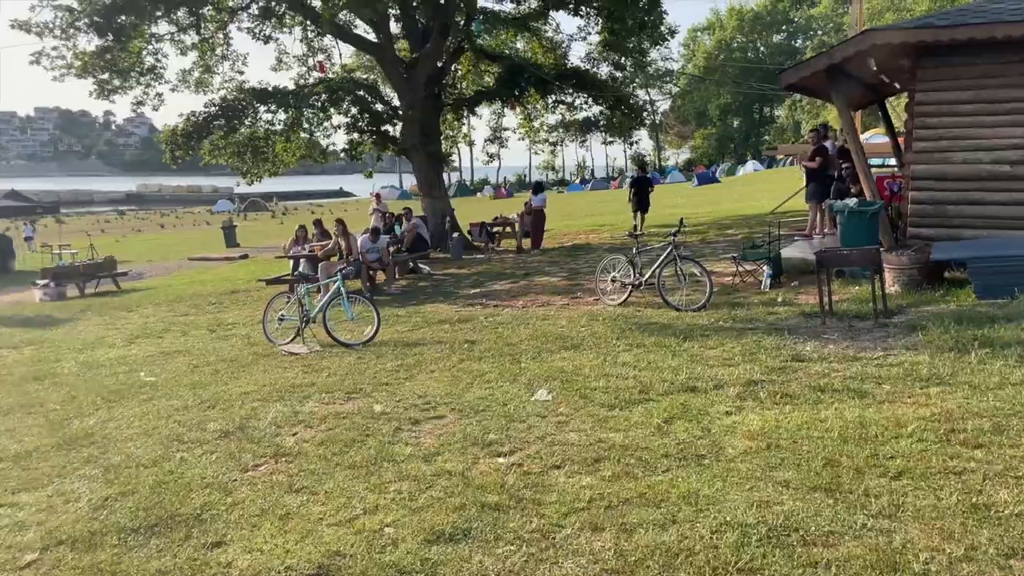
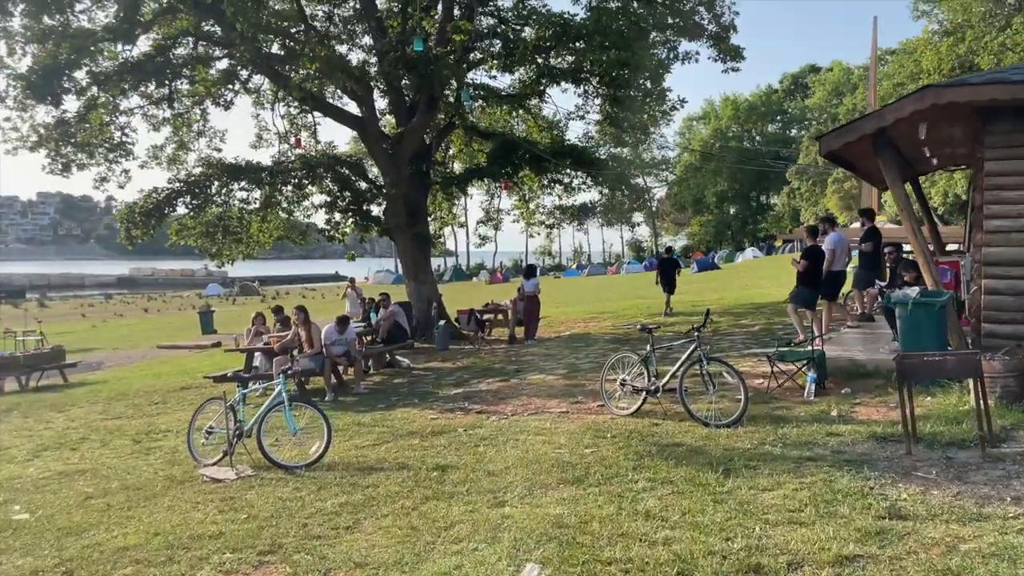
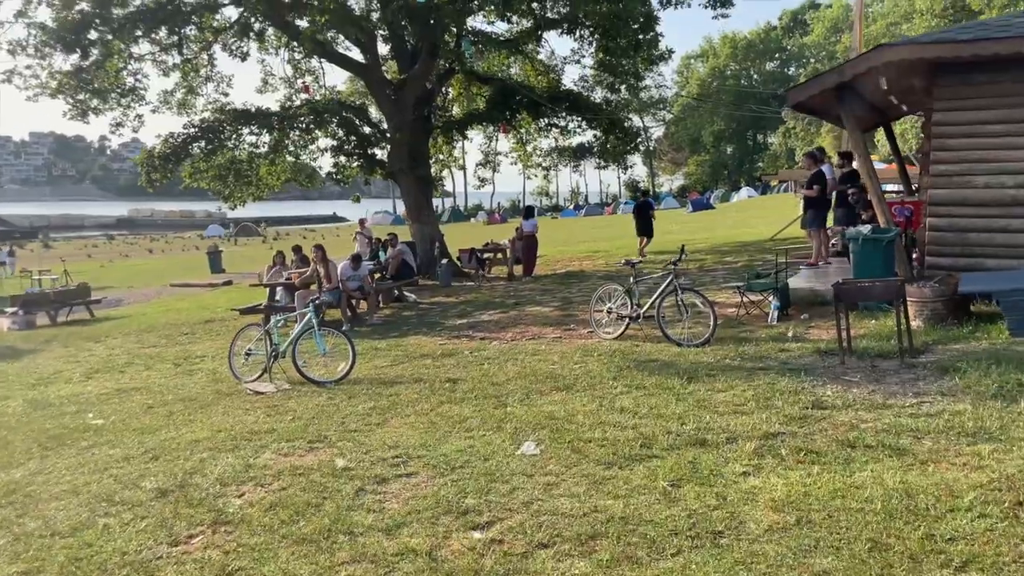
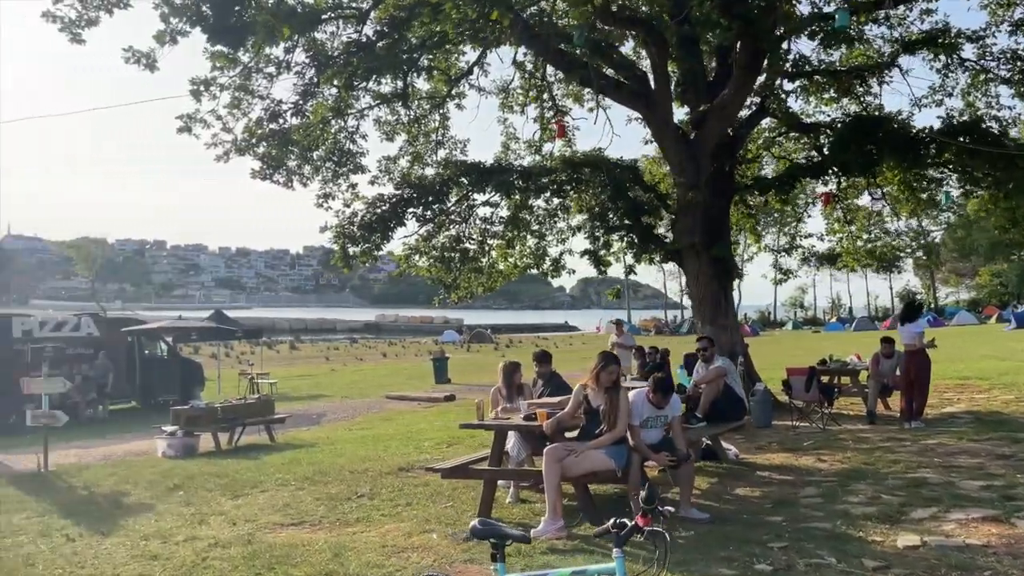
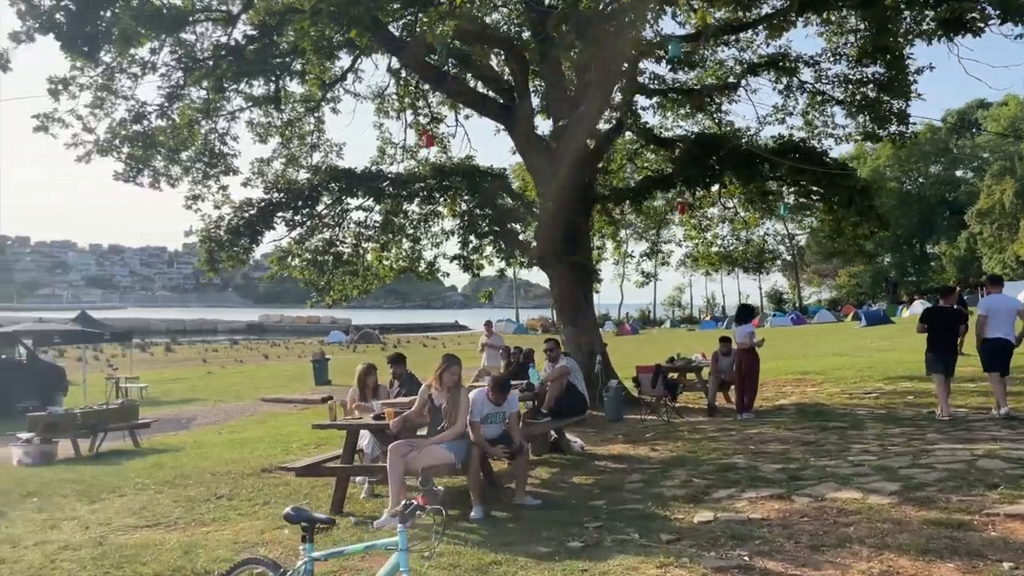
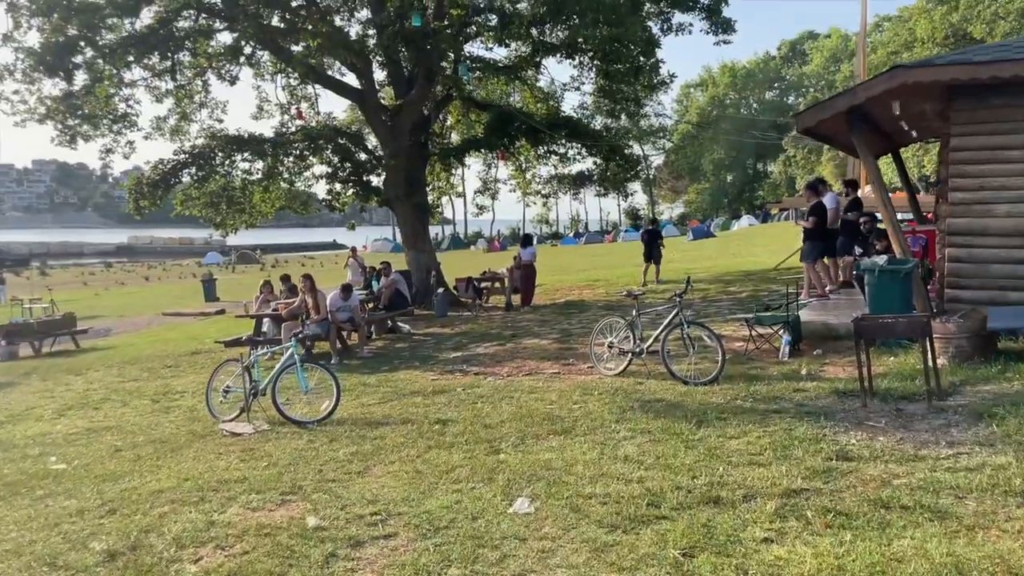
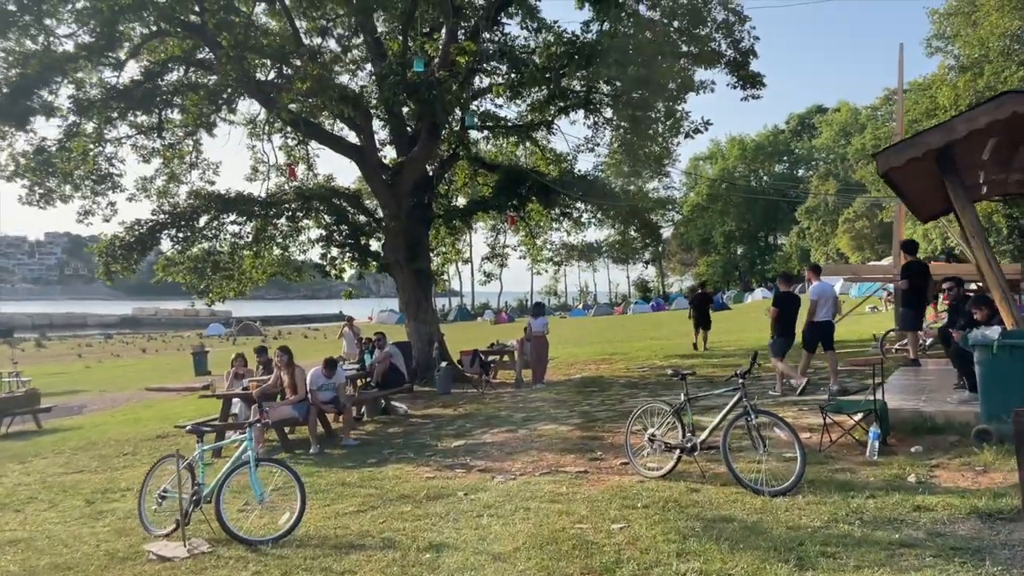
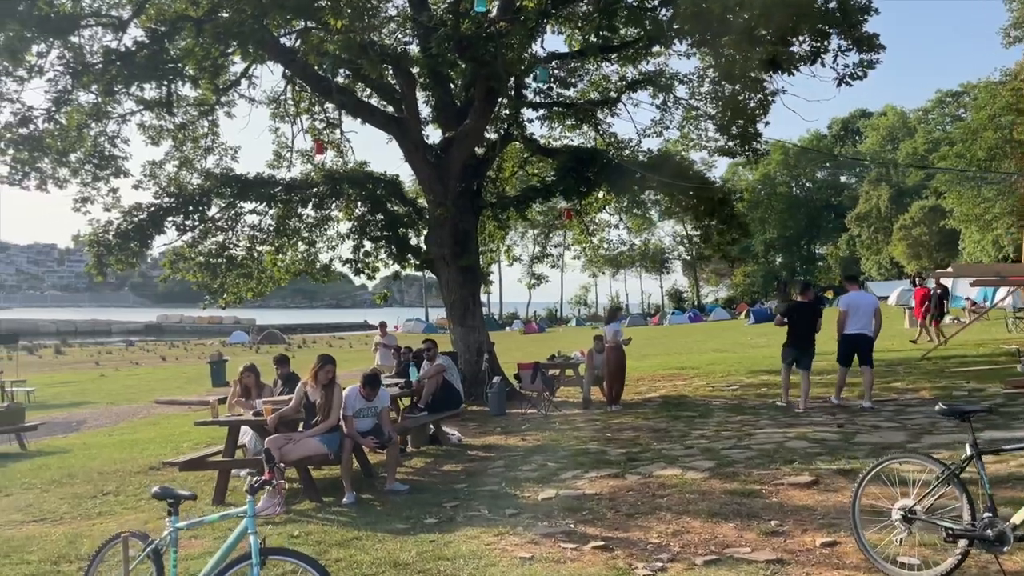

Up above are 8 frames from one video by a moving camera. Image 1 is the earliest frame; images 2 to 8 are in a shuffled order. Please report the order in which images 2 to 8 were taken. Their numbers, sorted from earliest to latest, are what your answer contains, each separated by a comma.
3, 6, 2, 7, 8, 5, 4
